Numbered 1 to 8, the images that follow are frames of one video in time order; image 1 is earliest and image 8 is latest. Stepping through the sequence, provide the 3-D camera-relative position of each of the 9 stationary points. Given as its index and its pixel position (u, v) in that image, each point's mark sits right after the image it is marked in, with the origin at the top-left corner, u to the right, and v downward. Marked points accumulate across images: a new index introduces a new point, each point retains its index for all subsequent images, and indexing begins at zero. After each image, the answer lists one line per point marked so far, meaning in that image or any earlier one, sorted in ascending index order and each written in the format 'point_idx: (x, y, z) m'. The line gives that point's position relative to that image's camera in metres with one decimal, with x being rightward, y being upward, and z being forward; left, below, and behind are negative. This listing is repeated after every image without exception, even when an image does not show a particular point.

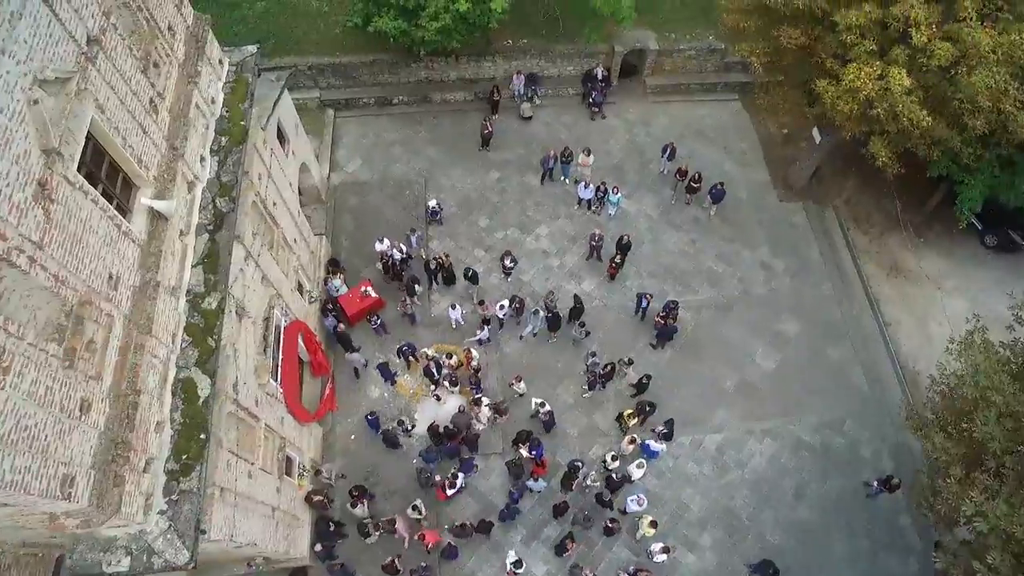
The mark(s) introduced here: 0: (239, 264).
0: (-6.1, +0.6, +14.6) m
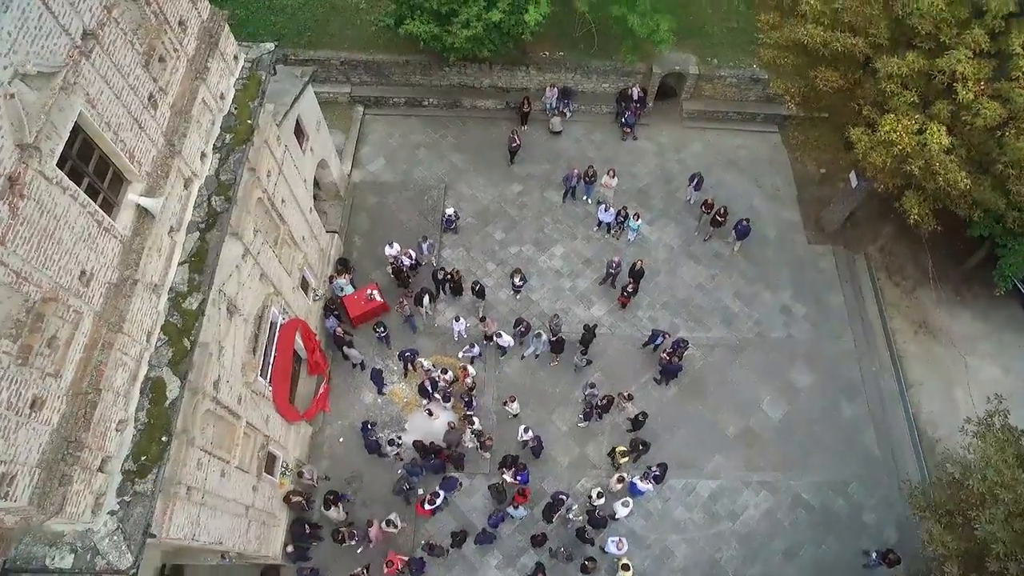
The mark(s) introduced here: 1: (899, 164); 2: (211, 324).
0: (-6.1, +0.6, +14.5) m
1: (+8.7, +2.8, +14.6) m
2: (-6.1, -0.7, +13.5) m
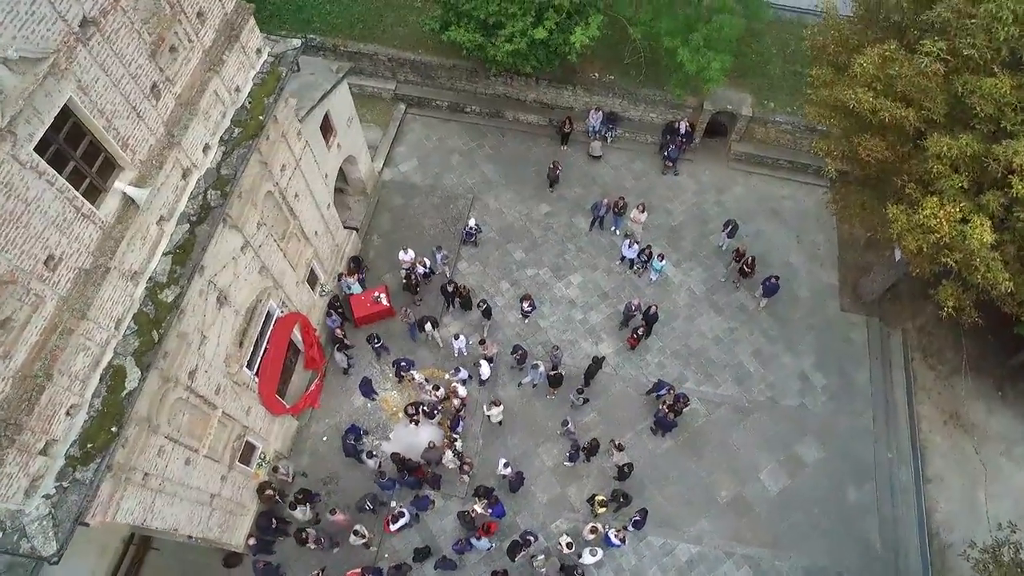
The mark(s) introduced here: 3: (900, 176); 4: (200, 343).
0: (-6.2, +0.8, +14.5) m
1: (+8.7, +0.7, +13.4) m
2: (-6.5, -0.5, +13.4) m
3: (+8.4, +2.4, +14.0) m
4: (-6.6, -1.1, +13.8) m
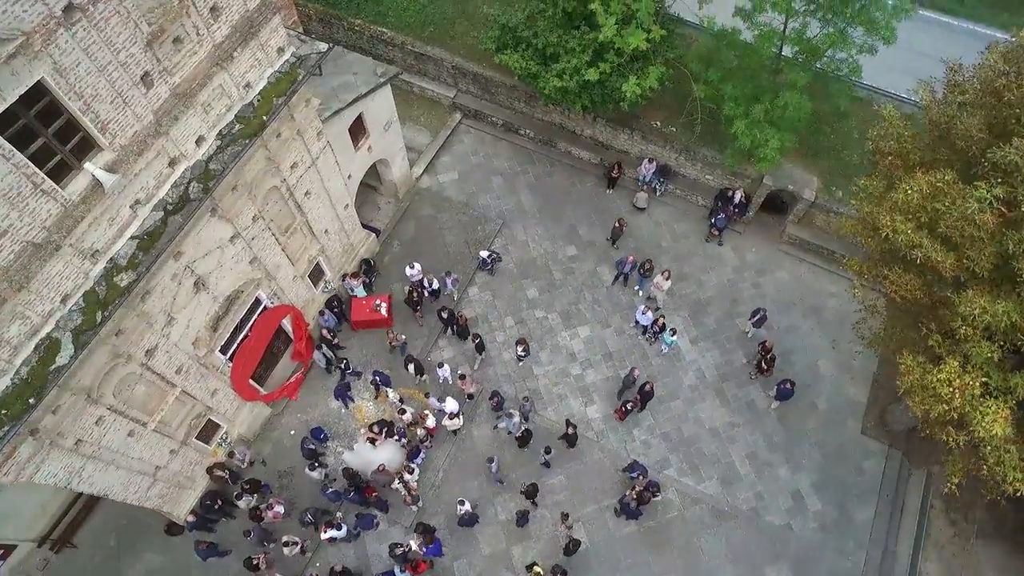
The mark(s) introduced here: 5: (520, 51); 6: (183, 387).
0: (-6.5, +1.0, +14.5) m
1: (+7.8, -2.4, +11.6) m
2: (-7.2, -0.2, +13.5) m
3: (+7.9, -0.7, +12.2) m
4: (-7.4, -0.8, +14.0) m
5: (+0.2, +6.9, +18.8) m
6: (-7.7, -2.3, +15.3) m
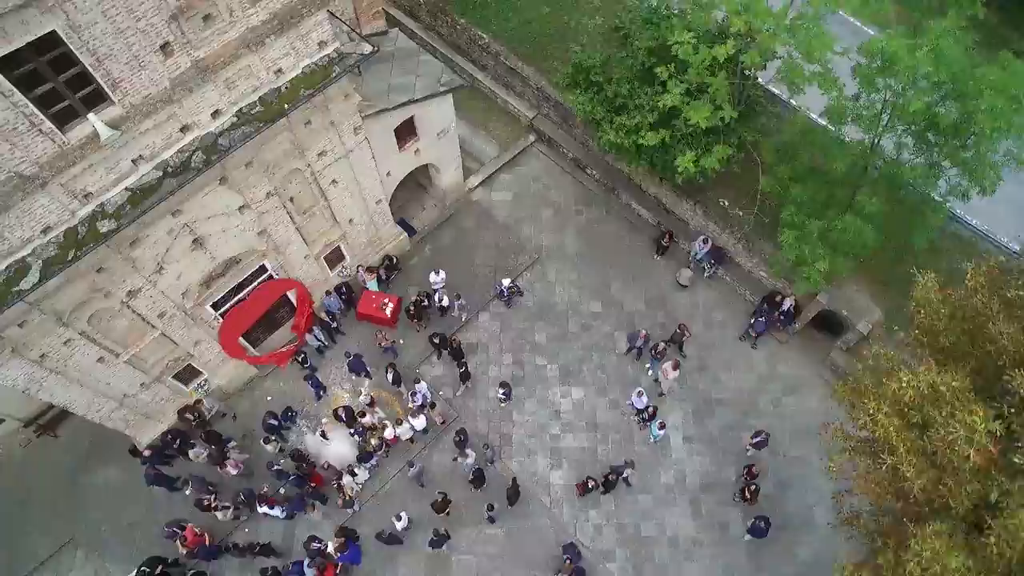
0: (-6.6, +1.8, +14.9) m
1: (+5.4, -5.5, +9.9) m
2: (-7.8, +0.9, +14.2) m
3: (+6.1, -3.9, +10.5) m
4: (-8.1, +0.4, +14.6) m
5: (+2.2, +5.4, +17.9) m
6: (-8.5, -1.1, +16.0) m
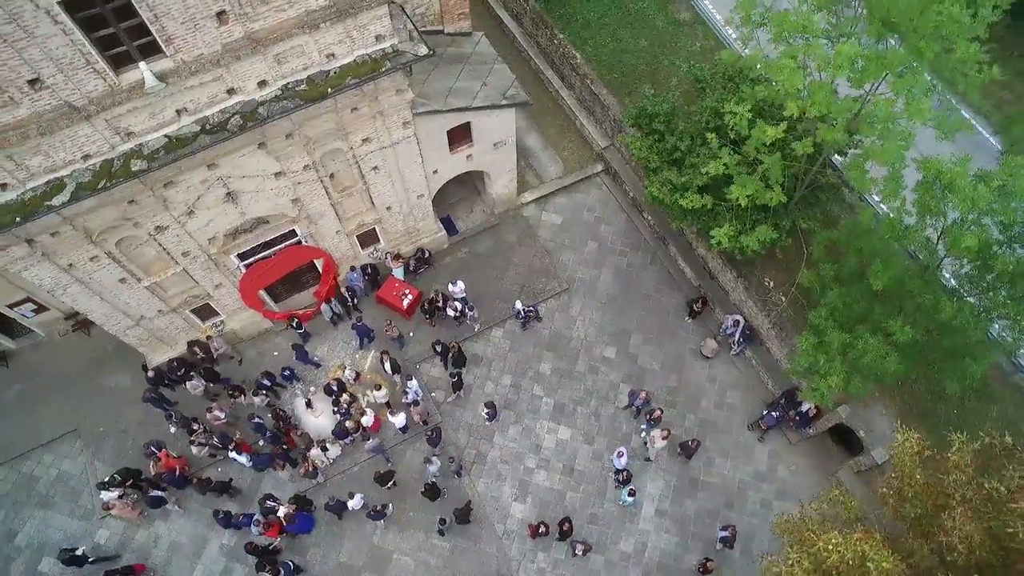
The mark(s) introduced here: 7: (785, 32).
0: (-6.1, +2.8, +15.7) m
1: (+2.8, -7.3, +9.2) m
2: (-7.5, +2.2, +15.1) m
3: (+4.0, -6.0, +9.6) m
4: (-7.9, +1.8, +15.6) m
5: (+3.7, +3.9, +17.3) m
6: (-8.5, +0.5, +17.0) m
7: (+5.4, +5.1, +13.0) m
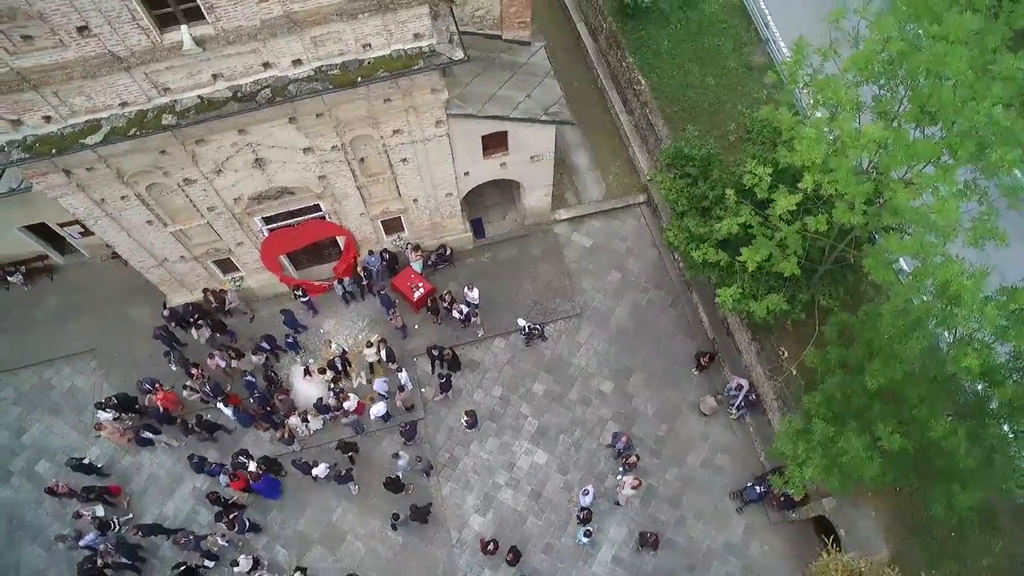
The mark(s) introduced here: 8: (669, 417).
0: (-5.6, +3.5, +16.2) m
1: (+0.4, -8.1, +8.9) m
2: (-7.1, +3.3, +15.7) m
3: (+1.8, -7.0, +9.1) m
4: (-7.5, +2.9, +16.3) m
5: (+4.3, +2.7, +16.7) m
6: (-8.2, +1.8, +17.8) m
7: (+5.8, +3.6, +12.2) m
8: (+4.6, -3.8, +19.1) m
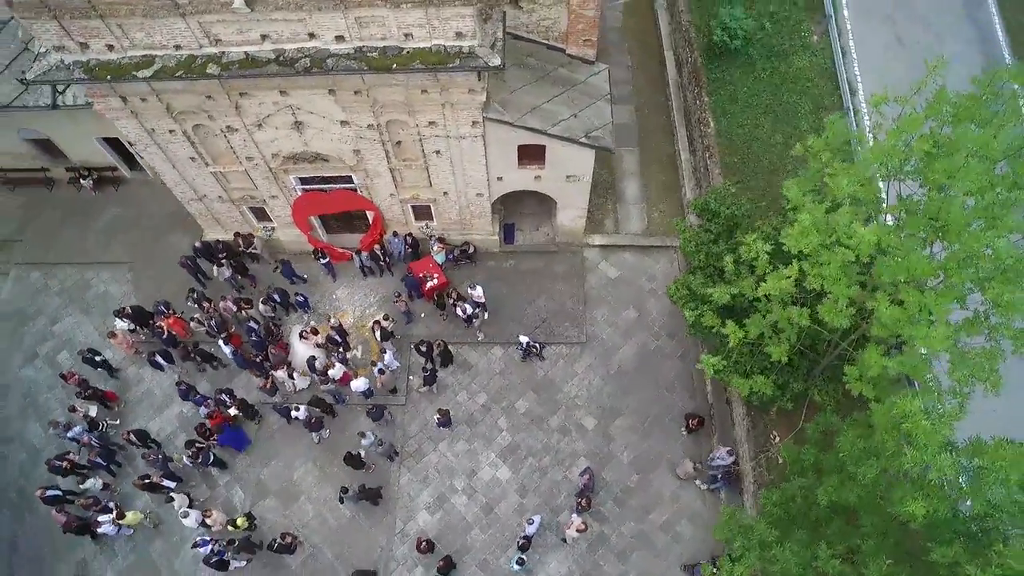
0: (-4.8, +4.4, +16.7) m
1: (-2.7, -8.2, +8.9) m
2: (-6.4, +4.5, +16.4) m
3: (-1.1, -7.5, +9.0) m
4: (-6.8, +4.3, +17.0) m
5: (+4.6, +1.3, +15.9) m
6: (-7.5, +3.3, +18.7) m
7: (+5.7, +1.8, +11.2) m
8: (+3.7, -5.1, +18.4) m
